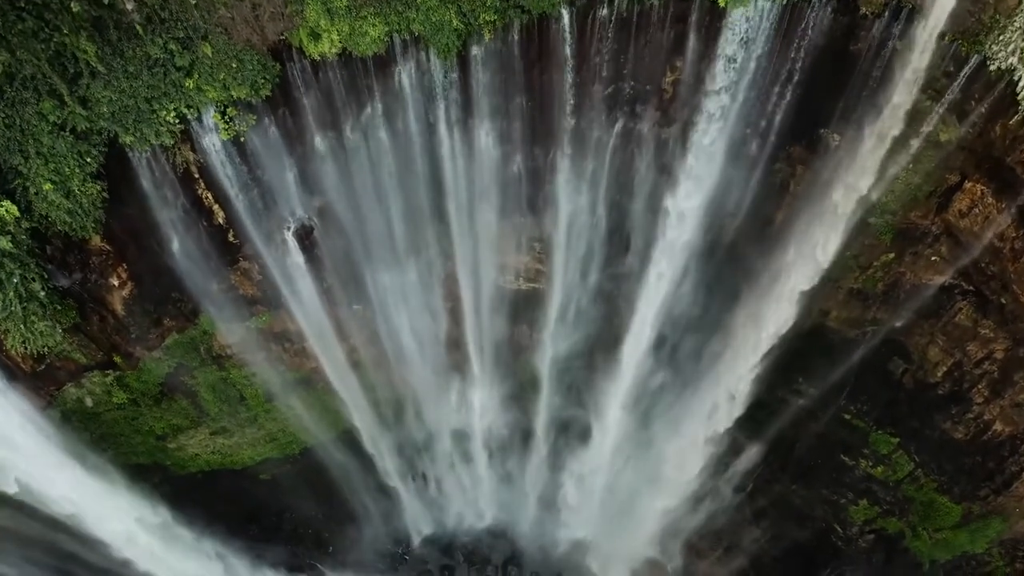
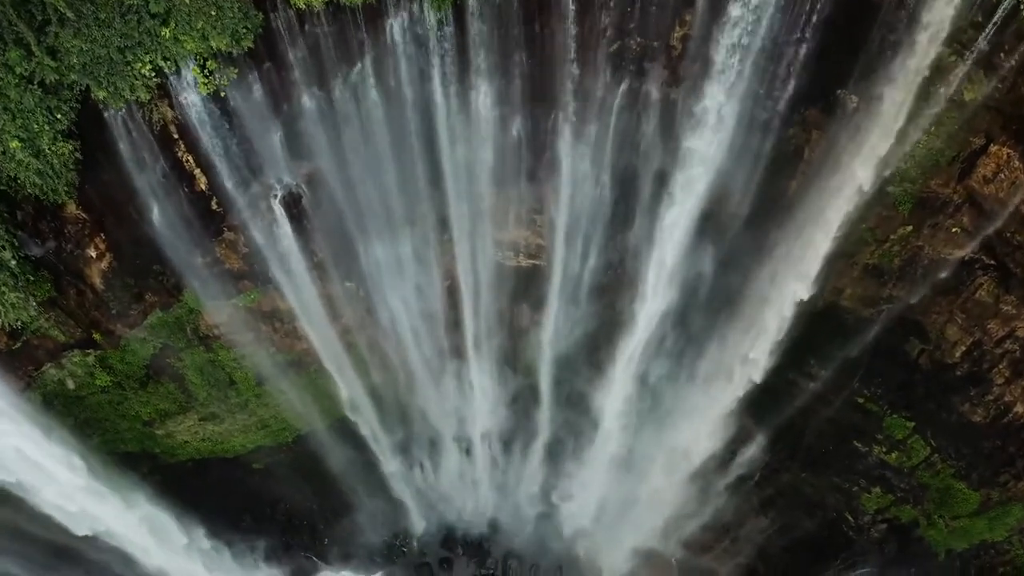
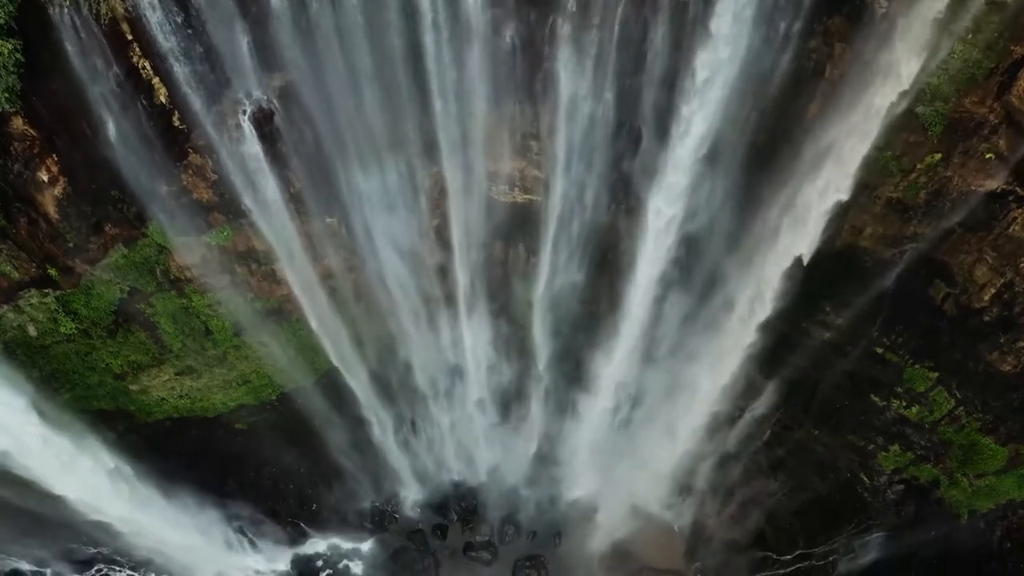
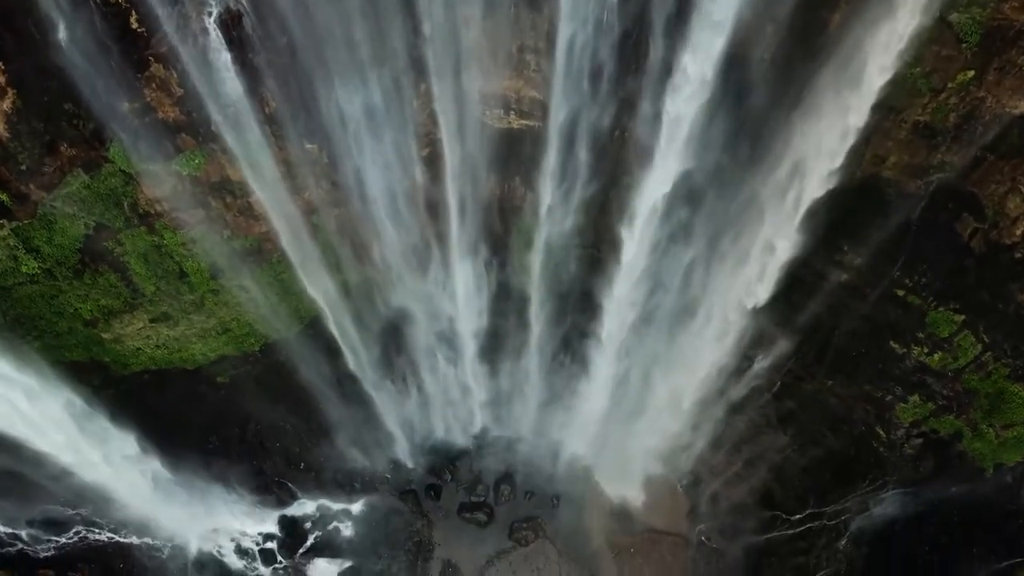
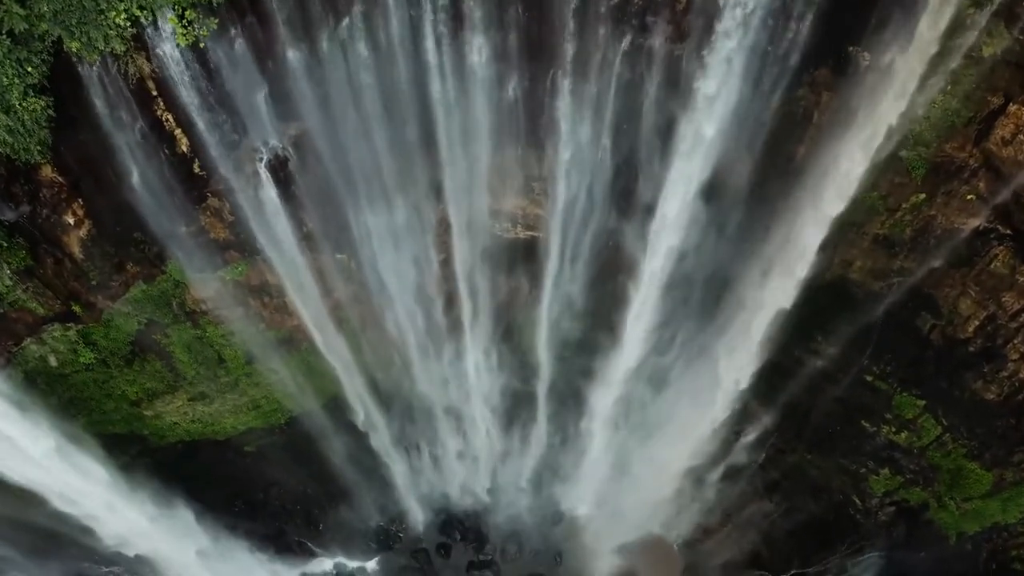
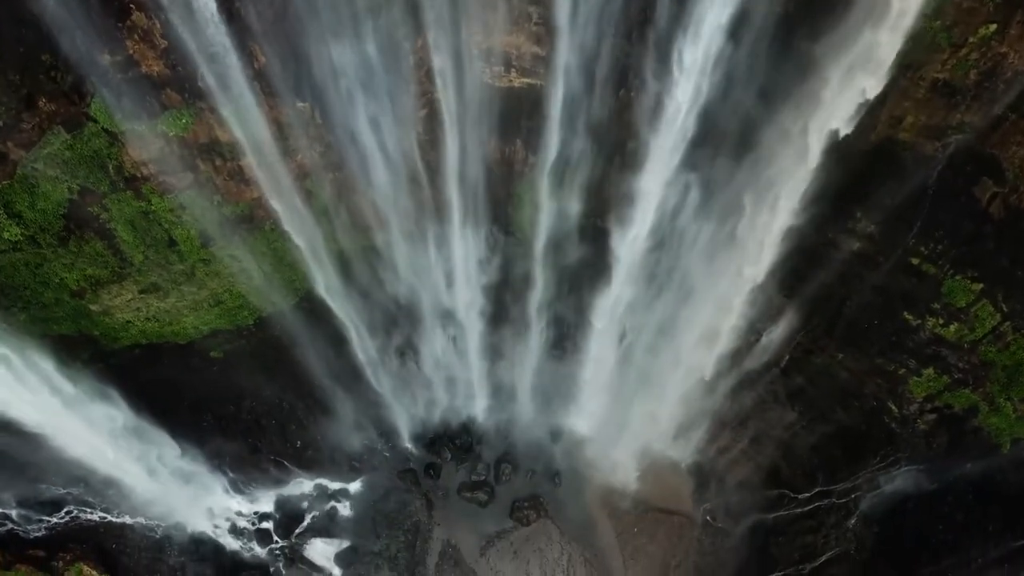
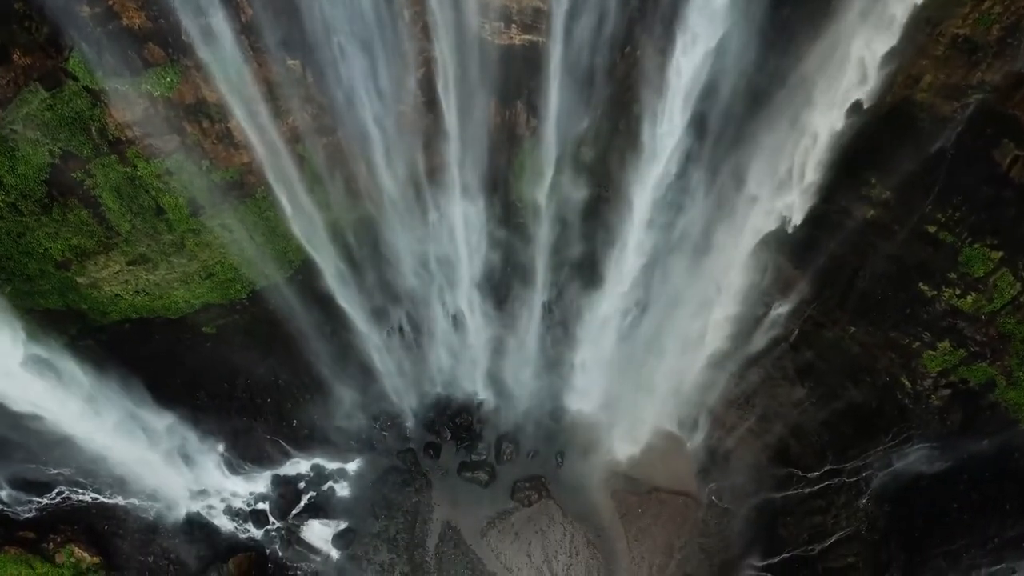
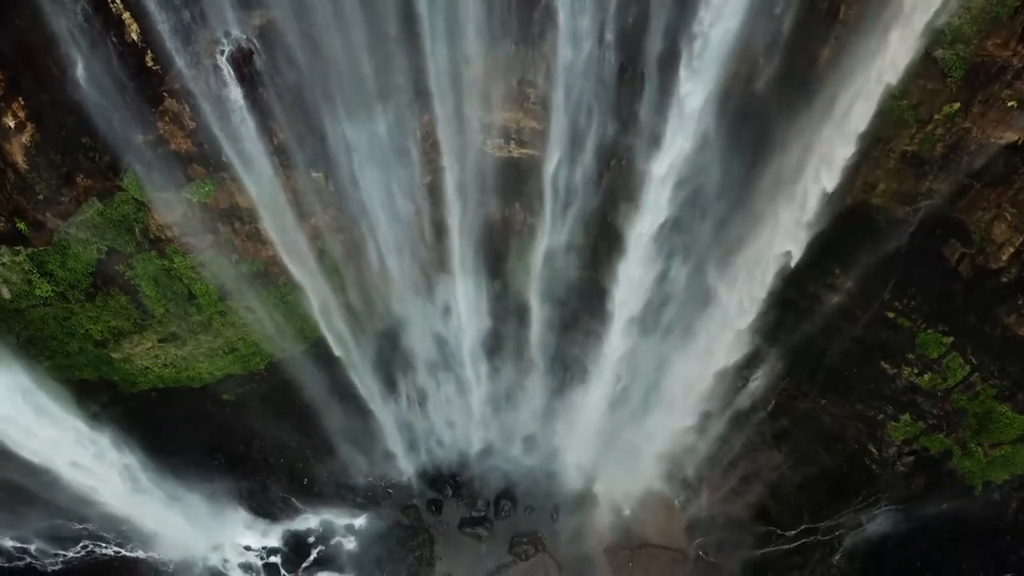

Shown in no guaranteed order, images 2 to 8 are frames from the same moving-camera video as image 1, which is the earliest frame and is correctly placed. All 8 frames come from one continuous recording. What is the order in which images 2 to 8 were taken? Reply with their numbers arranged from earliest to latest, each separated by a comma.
2, 5, 3, 8, 4, 6, 7
